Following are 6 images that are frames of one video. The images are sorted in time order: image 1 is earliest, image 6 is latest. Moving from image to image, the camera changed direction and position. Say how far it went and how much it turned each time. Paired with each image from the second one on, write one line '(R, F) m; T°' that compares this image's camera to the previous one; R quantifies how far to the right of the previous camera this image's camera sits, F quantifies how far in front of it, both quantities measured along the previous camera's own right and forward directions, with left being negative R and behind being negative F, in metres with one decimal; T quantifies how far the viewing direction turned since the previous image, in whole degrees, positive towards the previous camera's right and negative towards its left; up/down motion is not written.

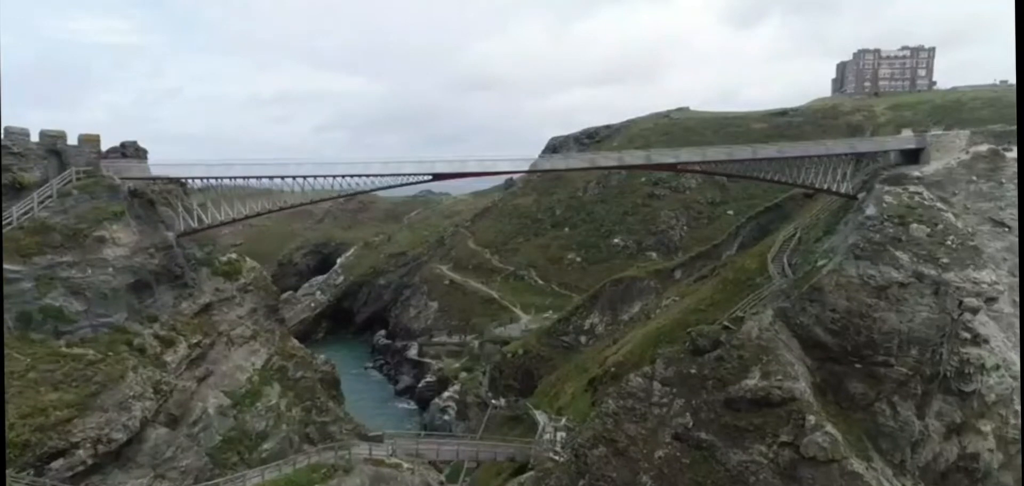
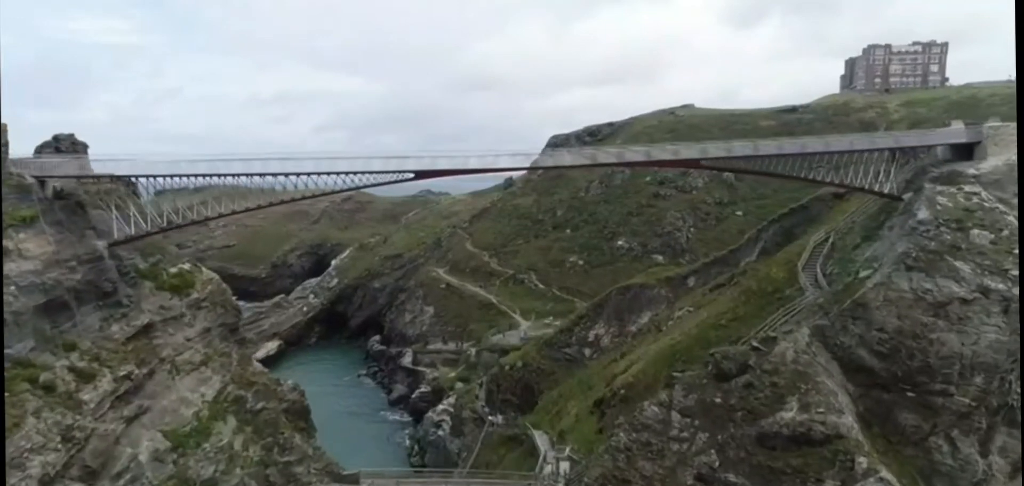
(+0.1, +2.3) m; 0°
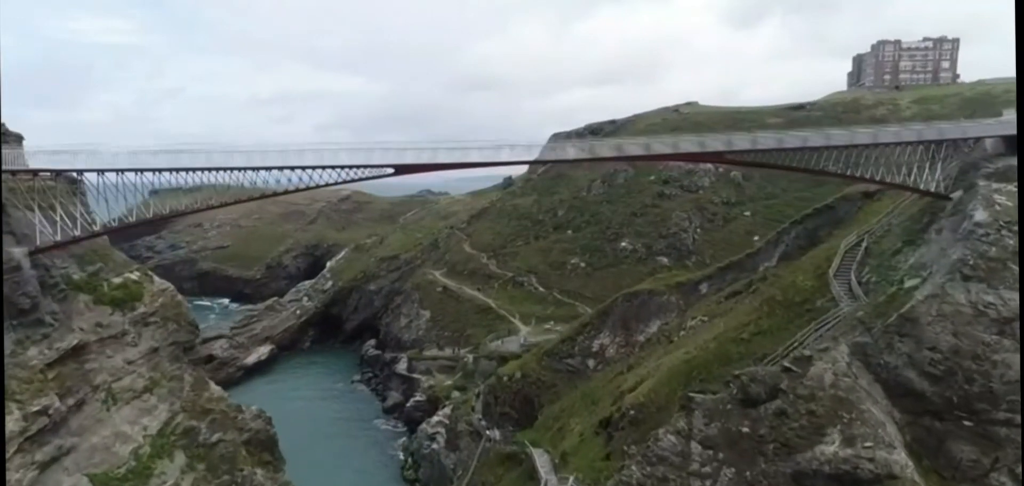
(+0.1, +1.9) m; 0°
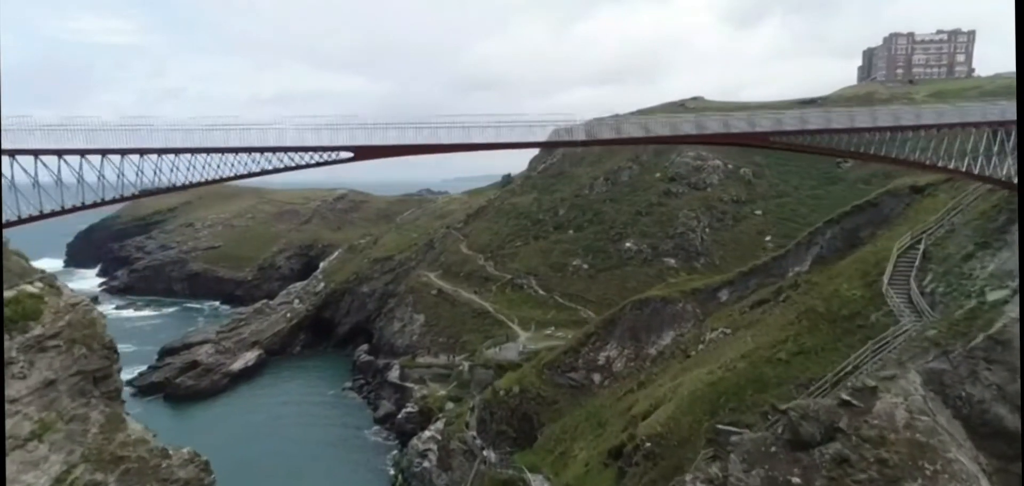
(+0.1, +2.5) m; 0°
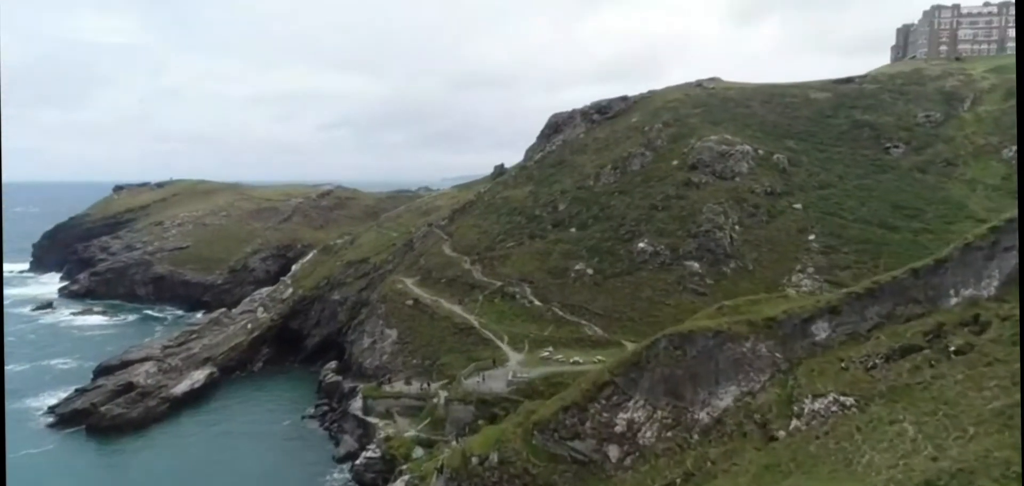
(+0.6, +7.8) m; 0°
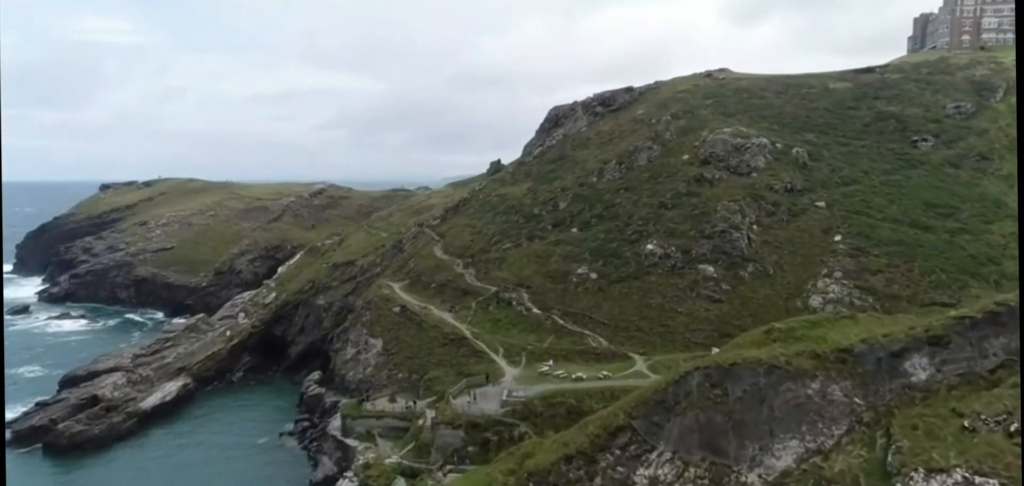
(+0.2, +3.4) m; 0°
